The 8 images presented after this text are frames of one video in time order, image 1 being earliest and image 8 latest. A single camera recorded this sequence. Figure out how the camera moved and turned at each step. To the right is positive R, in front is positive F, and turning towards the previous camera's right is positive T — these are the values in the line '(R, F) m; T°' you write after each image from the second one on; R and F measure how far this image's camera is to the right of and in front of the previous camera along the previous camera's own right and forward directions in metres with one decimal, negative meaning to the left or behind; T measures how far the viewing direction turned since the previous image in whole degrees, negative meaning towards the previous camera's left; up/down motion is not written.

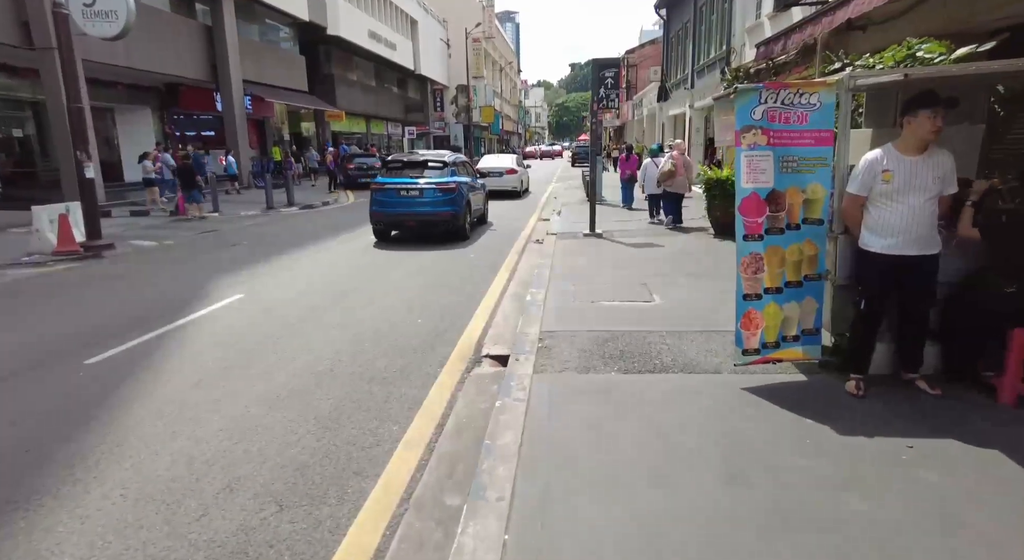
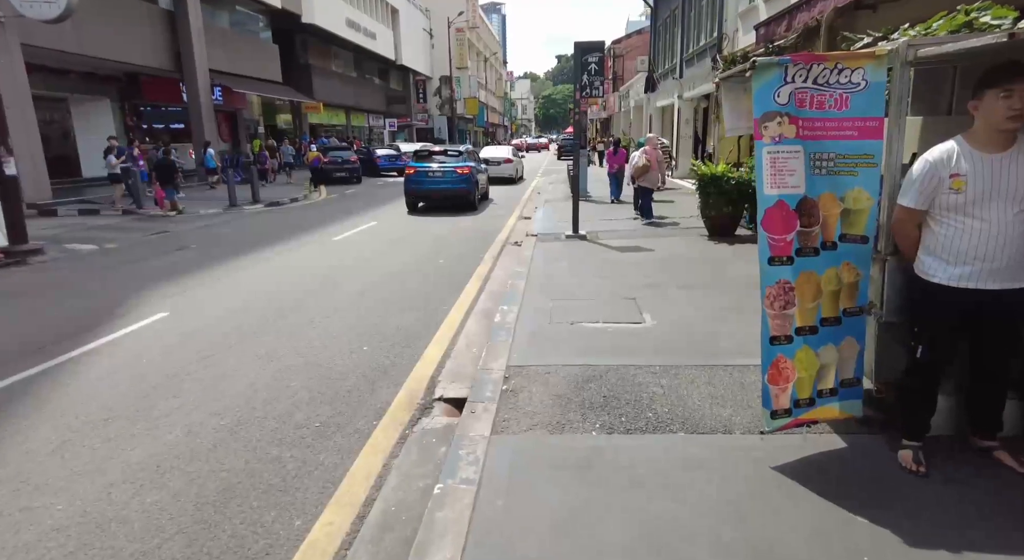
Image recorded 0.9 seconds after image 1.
(+0.2, +1.0) m; +1°
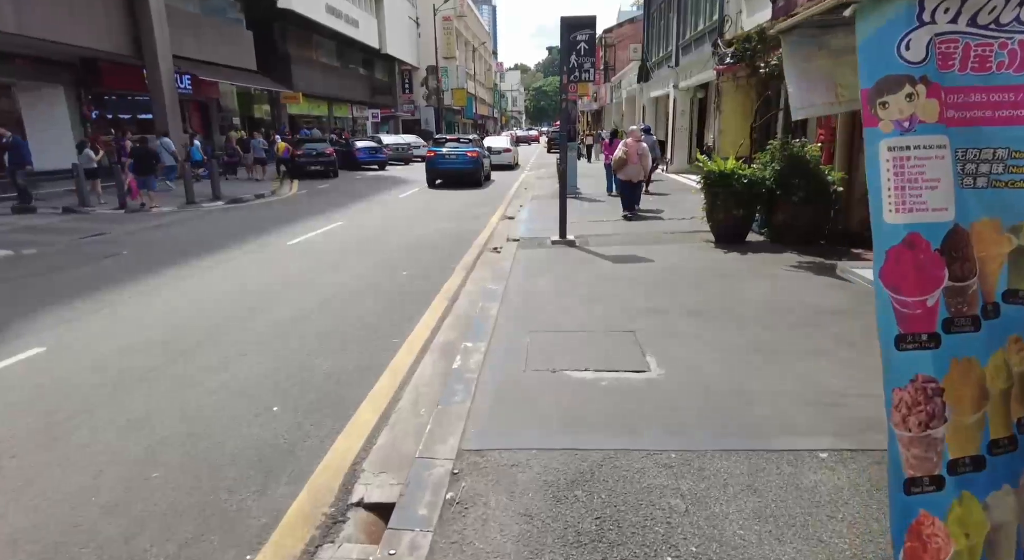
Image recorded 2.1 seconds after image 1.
(+0.2, +1.4) m; +1°
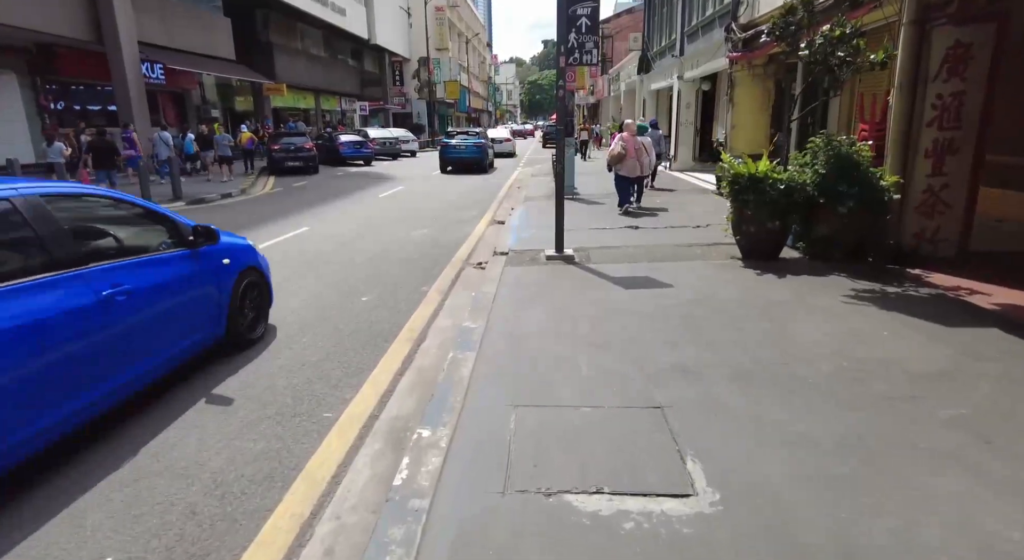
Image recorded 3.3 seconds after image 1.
(+0.1, +1.5) m; 0°
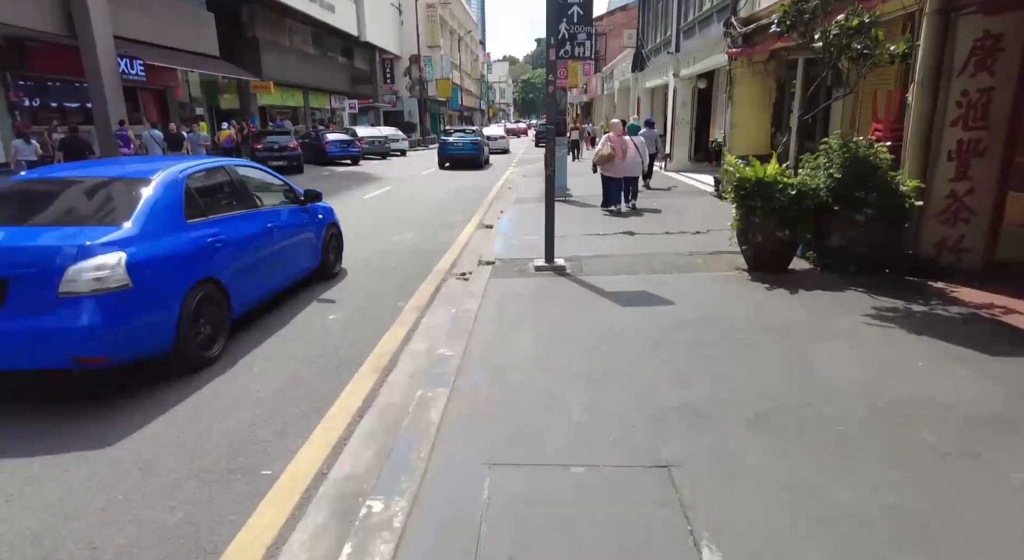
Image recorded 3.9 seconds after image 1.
(+0.1, +0.6) m; +1°
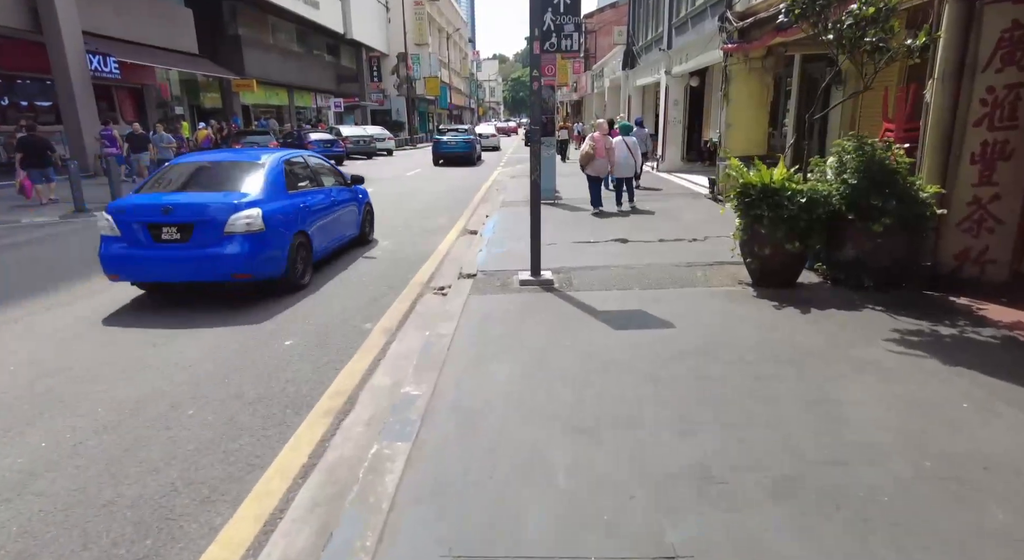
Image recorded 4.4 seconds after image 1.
(+0.1, +0.6) m; +1°
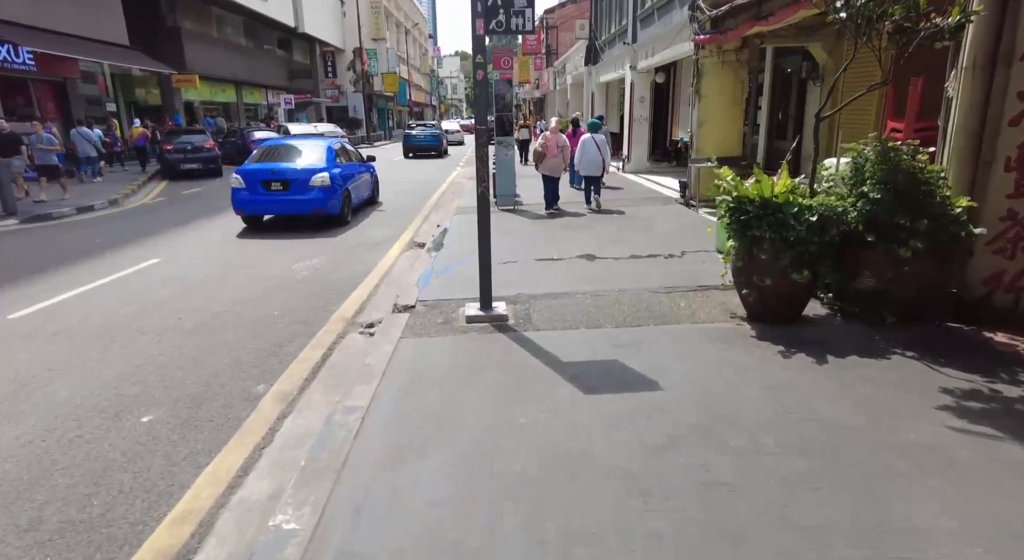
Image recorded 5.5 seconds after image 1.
(+0.2, +1.2) m; +3°
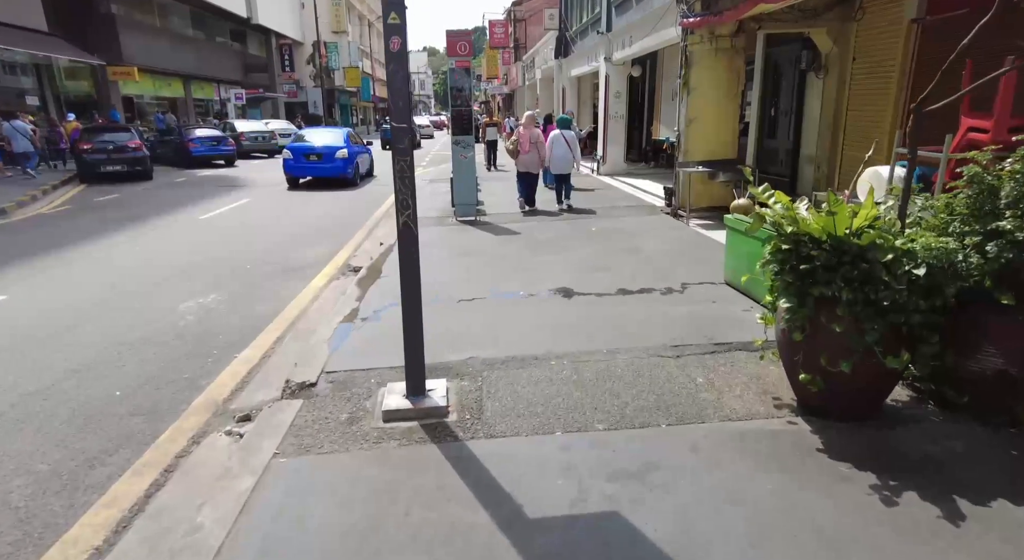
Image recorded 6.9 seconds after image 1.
(+0.2, +1.8) m; +3°
